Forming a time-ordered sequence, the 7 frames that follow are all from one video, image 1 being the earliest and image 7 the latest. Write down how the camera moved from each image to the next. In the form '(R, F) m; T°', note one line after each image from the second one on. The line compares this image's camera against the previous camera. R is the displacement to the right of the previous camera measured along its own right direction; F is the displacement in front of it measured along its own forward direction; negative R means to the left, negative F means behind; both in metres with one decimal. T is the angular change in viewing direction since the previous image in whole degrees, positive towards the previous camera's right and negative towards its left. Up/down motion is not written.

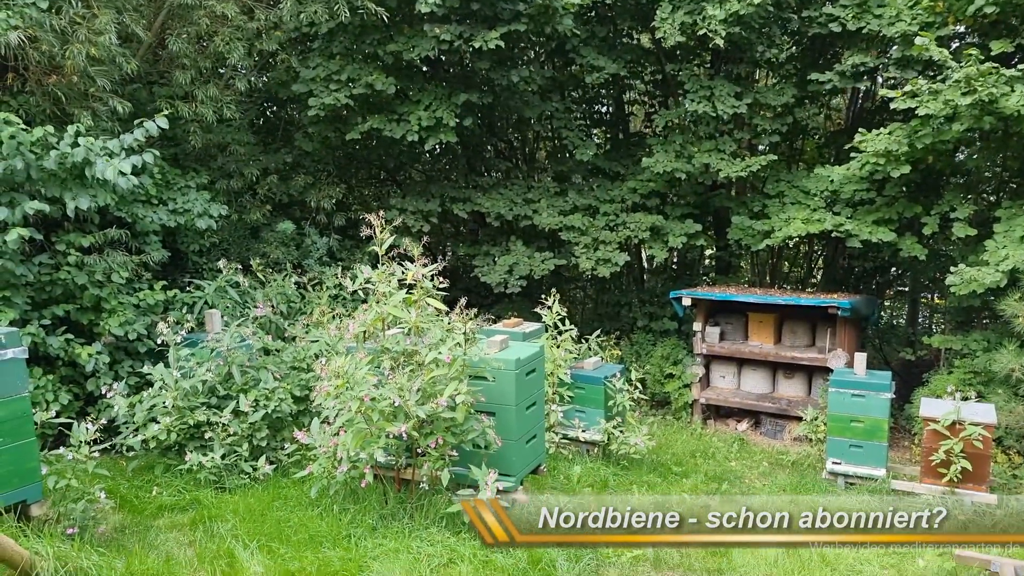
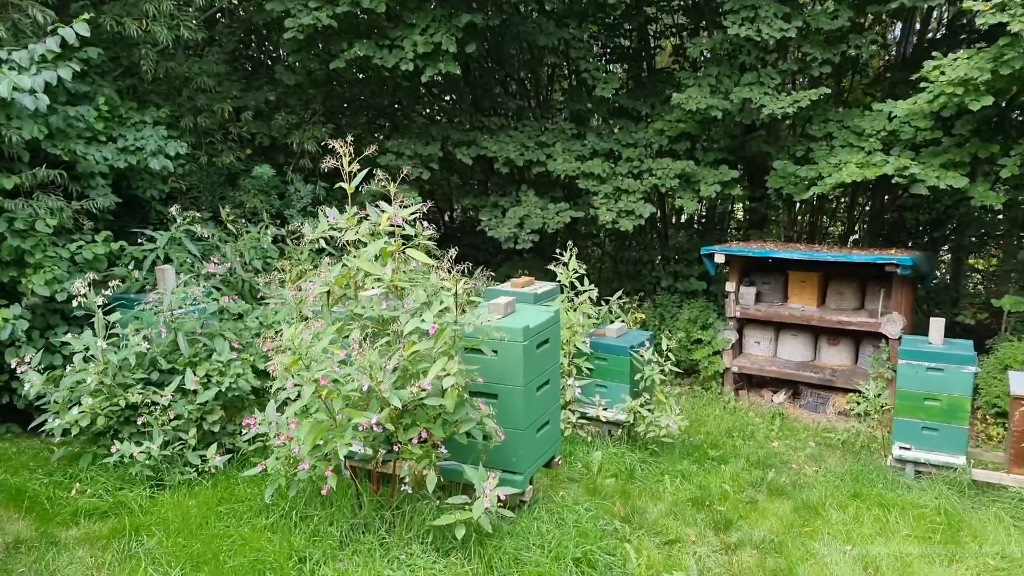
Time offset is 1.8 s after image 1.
(0.0, +0.9) m; -1°
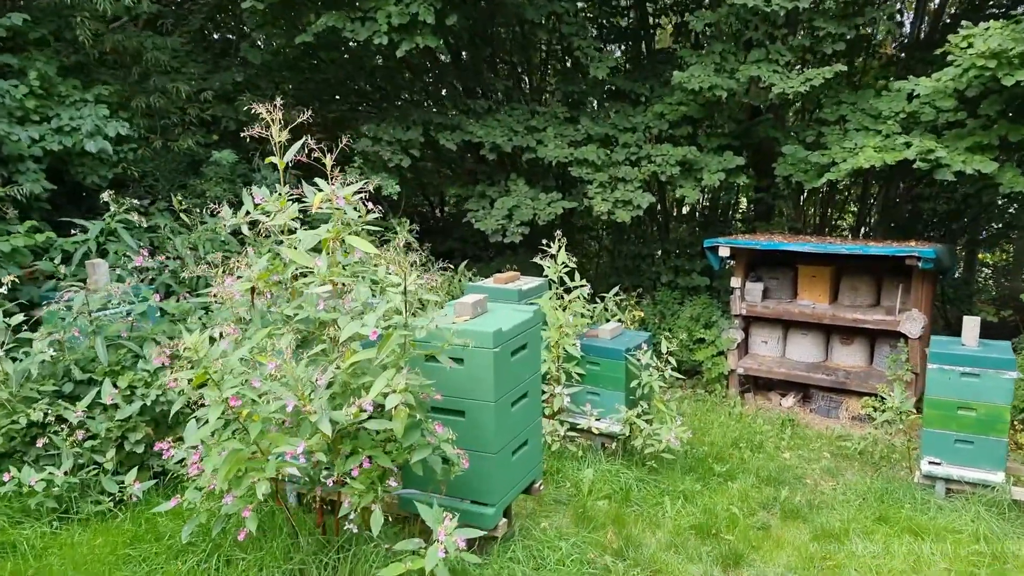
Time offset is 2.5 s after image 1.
(+0.1, +0.6) m; 0°
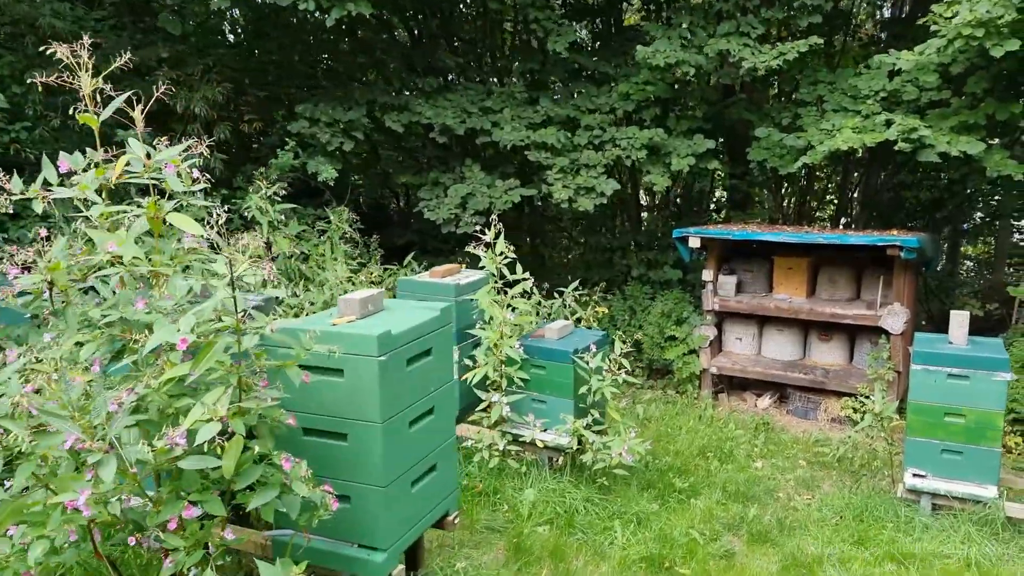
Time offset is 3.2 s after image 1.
(+0.3, +0.5) m; +1°
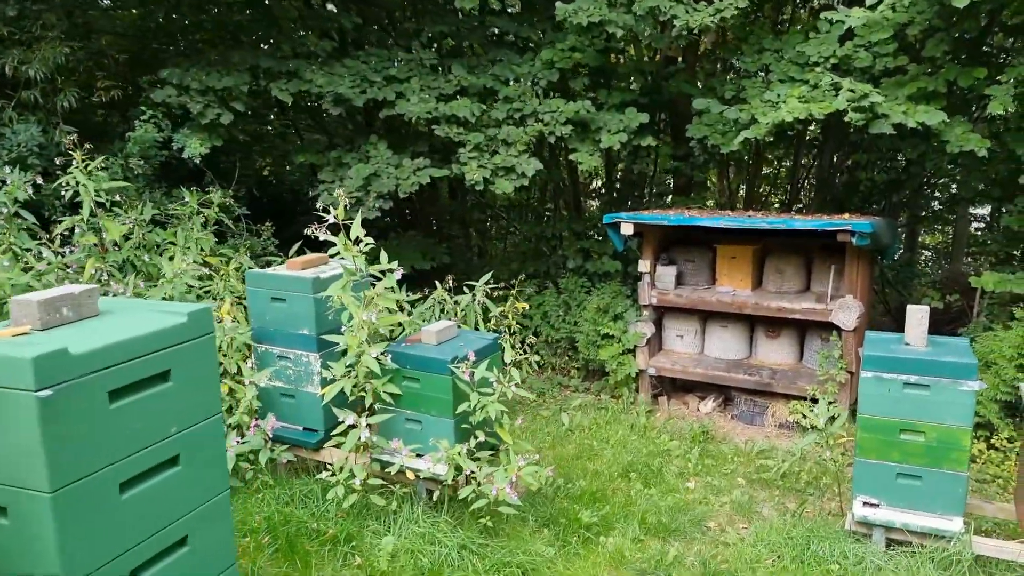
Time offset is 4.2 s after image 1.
(+0.5, +0.8) m; +3°
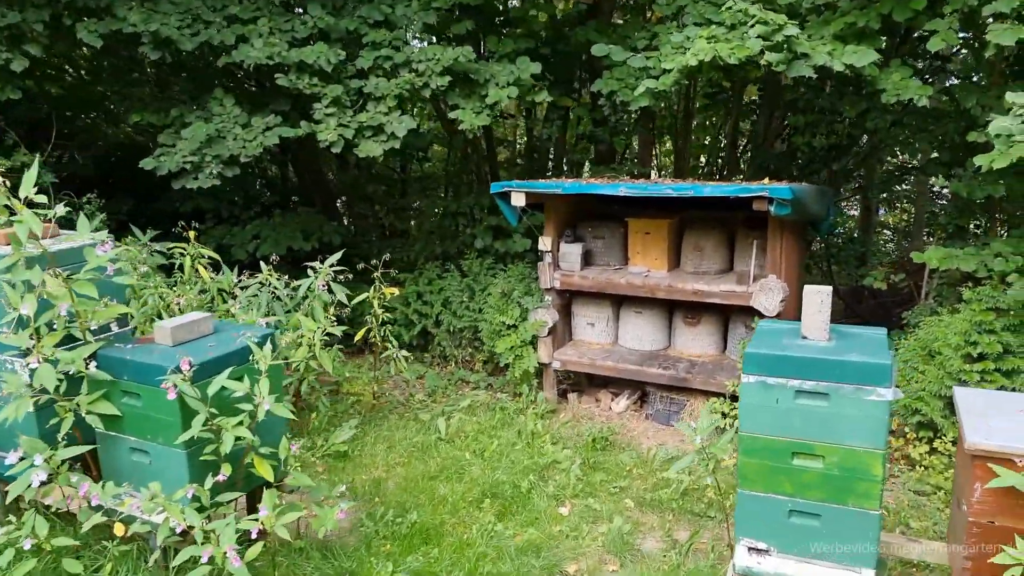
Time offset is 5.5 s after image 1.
(+0.8, +0.9) m; +2°
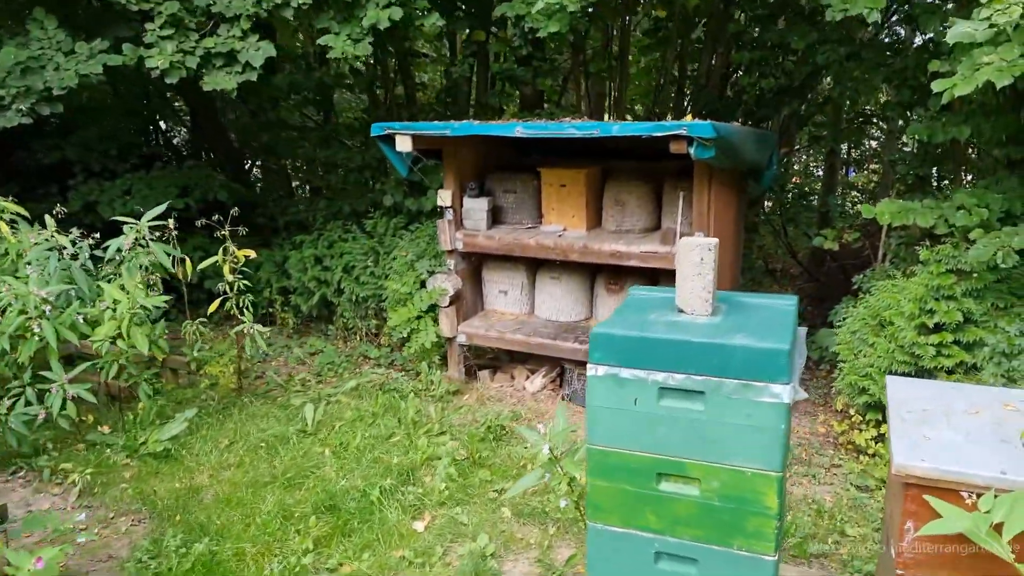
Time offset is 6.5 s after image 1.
(+0.6, +0.7) m; +2°
